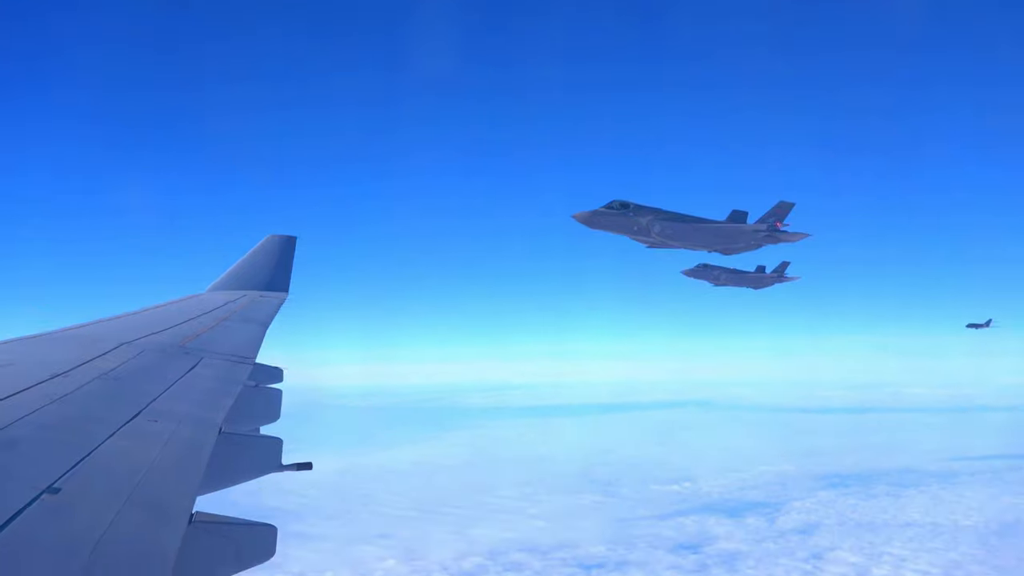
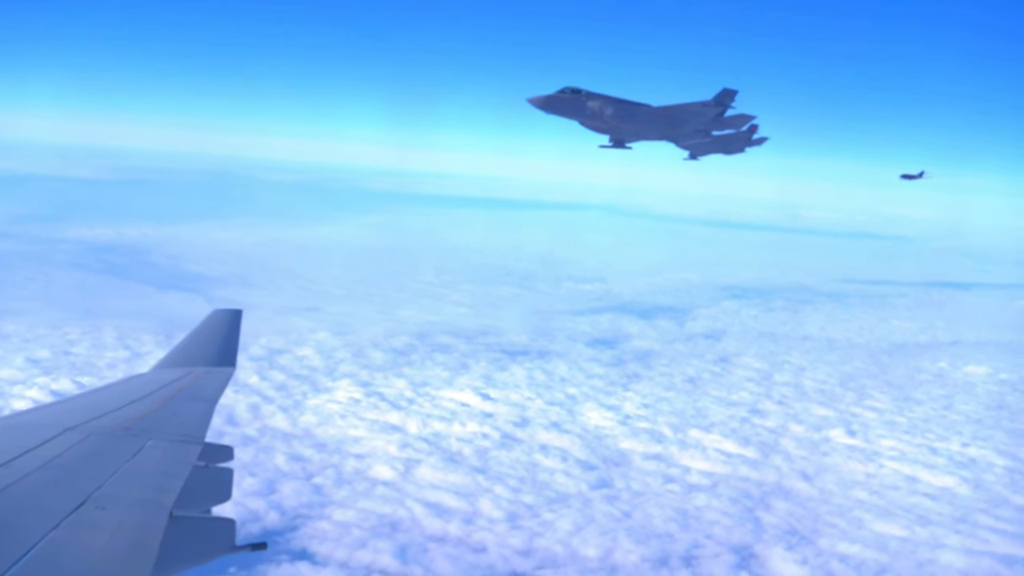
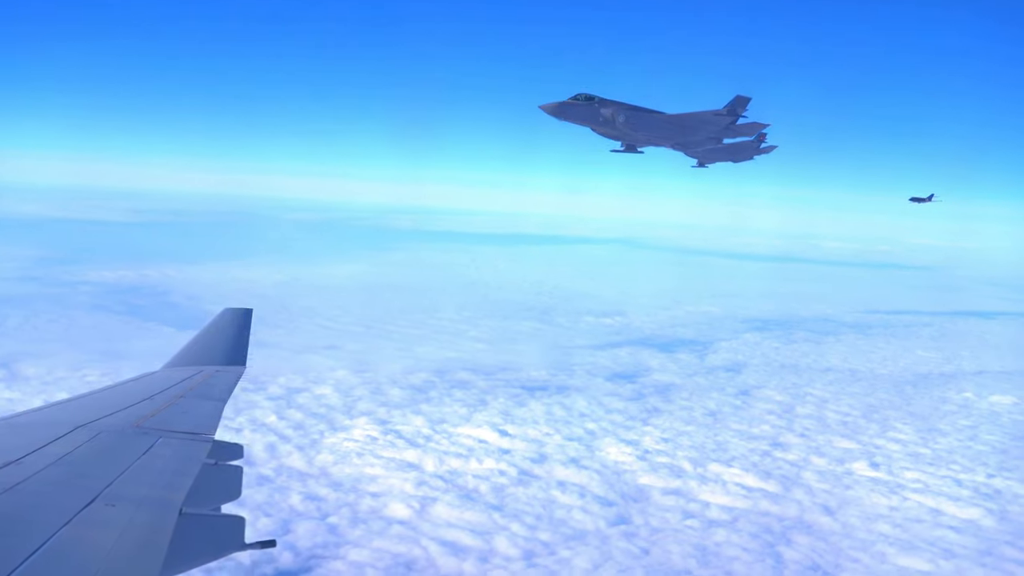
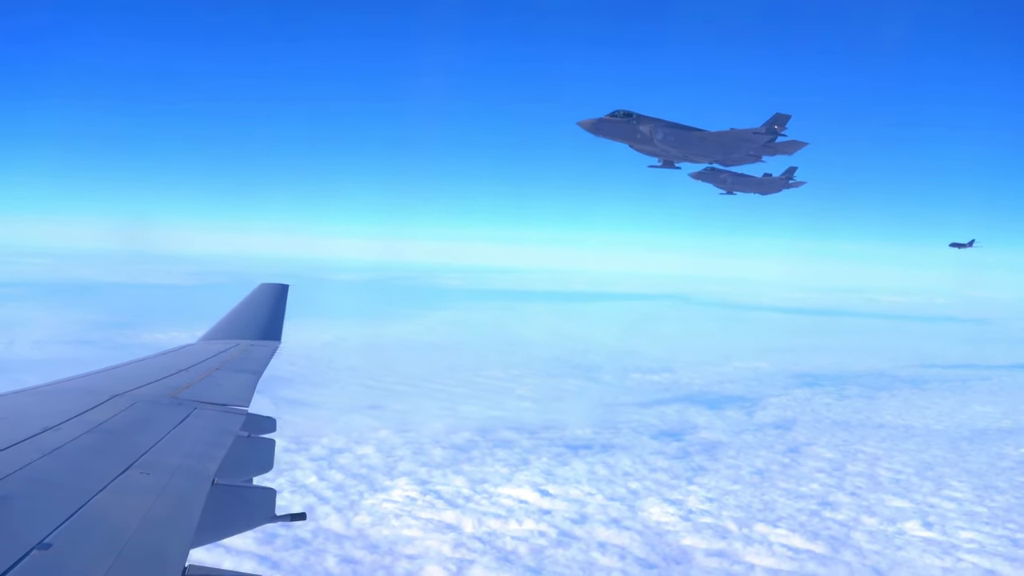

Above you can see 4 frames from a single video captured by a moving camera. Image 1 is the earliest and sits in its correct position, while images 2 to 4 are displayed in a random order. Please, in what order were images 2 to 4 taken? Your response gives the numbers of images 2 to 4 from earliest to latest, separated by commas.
4, 3, 2
